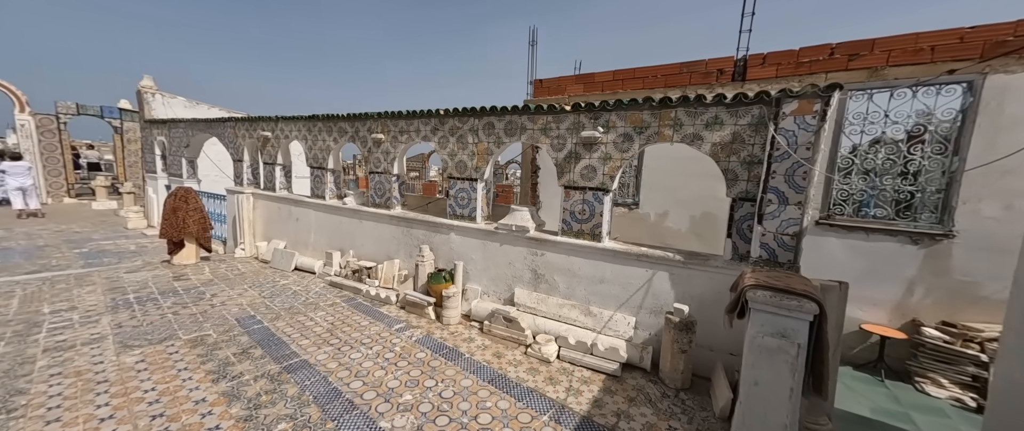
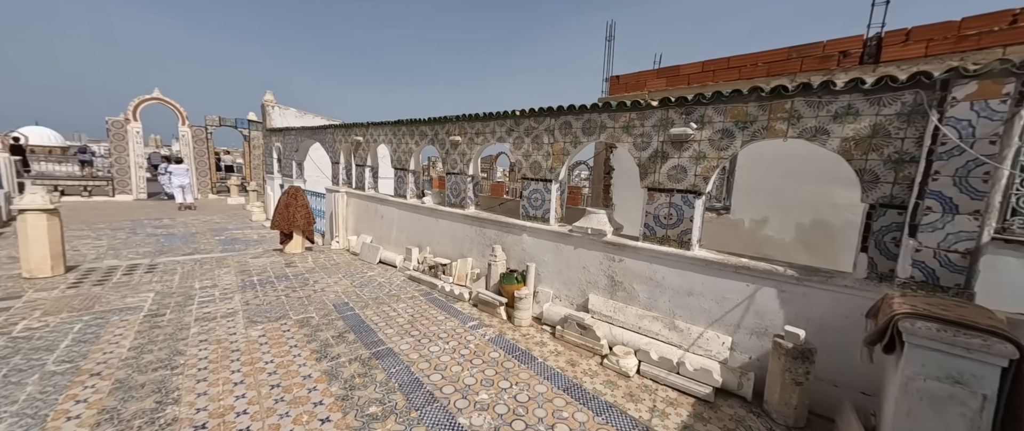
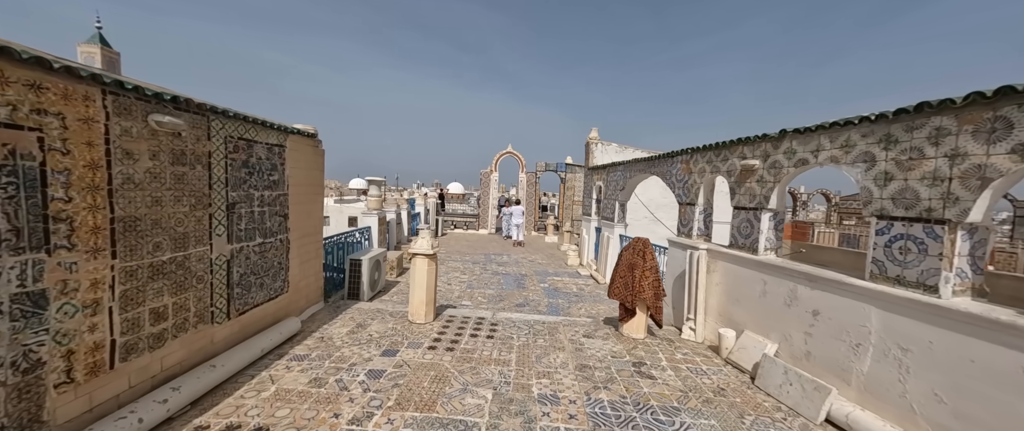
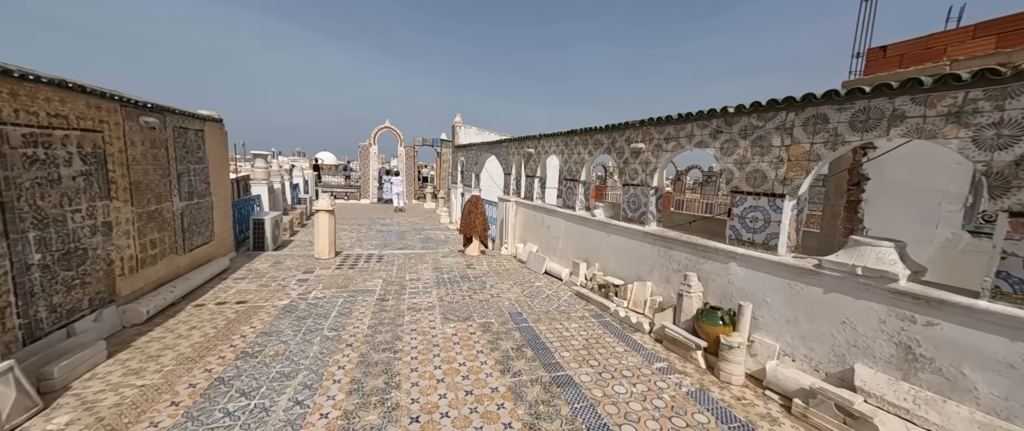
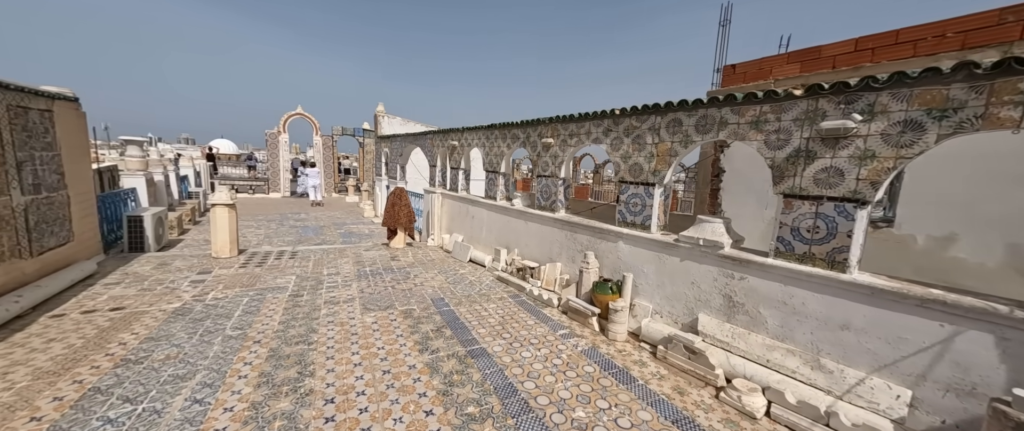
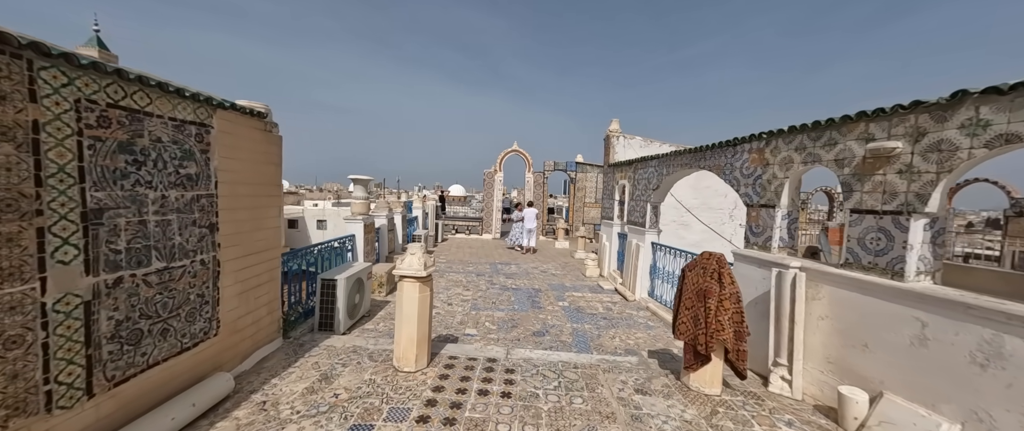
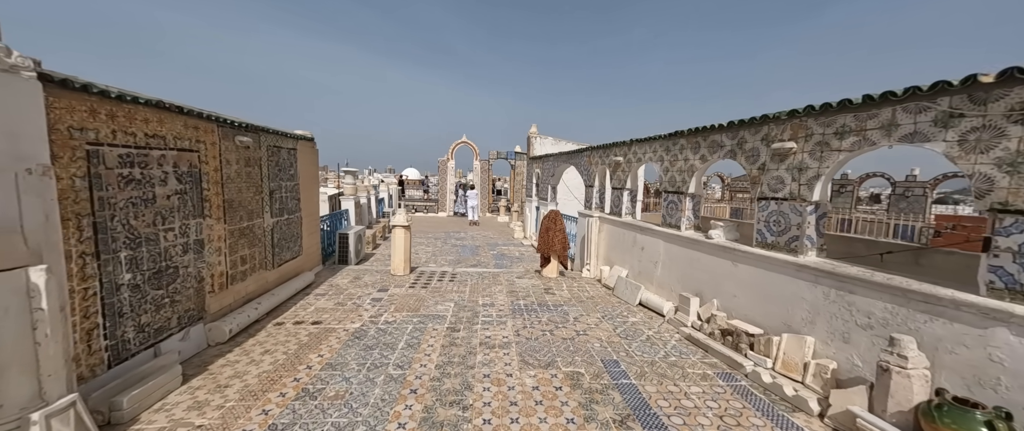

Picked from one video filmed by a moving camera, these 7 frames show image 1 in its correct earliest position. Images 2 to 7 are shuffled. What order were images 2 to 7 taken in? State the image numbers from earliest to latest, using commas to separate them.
2, 5, 4, 7, 3, 6
